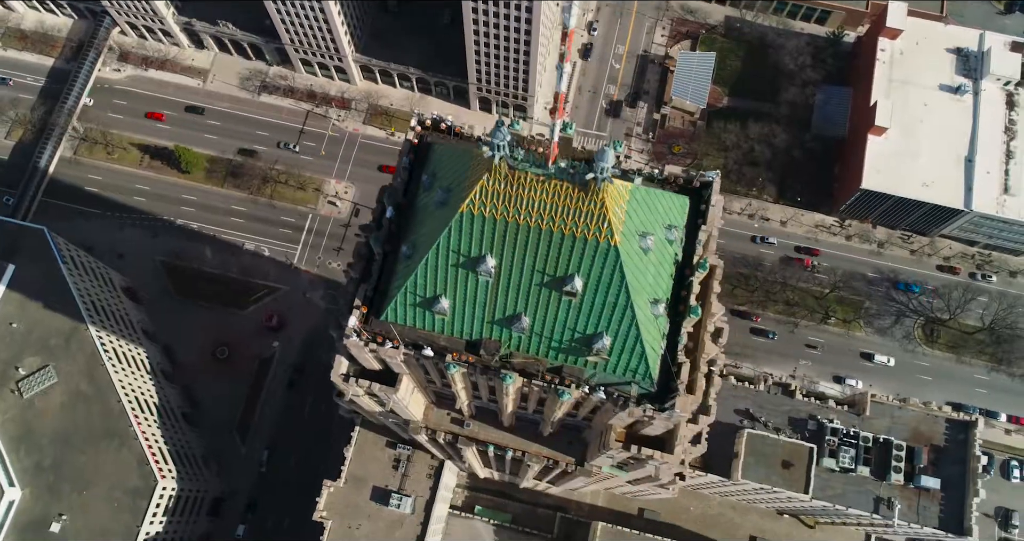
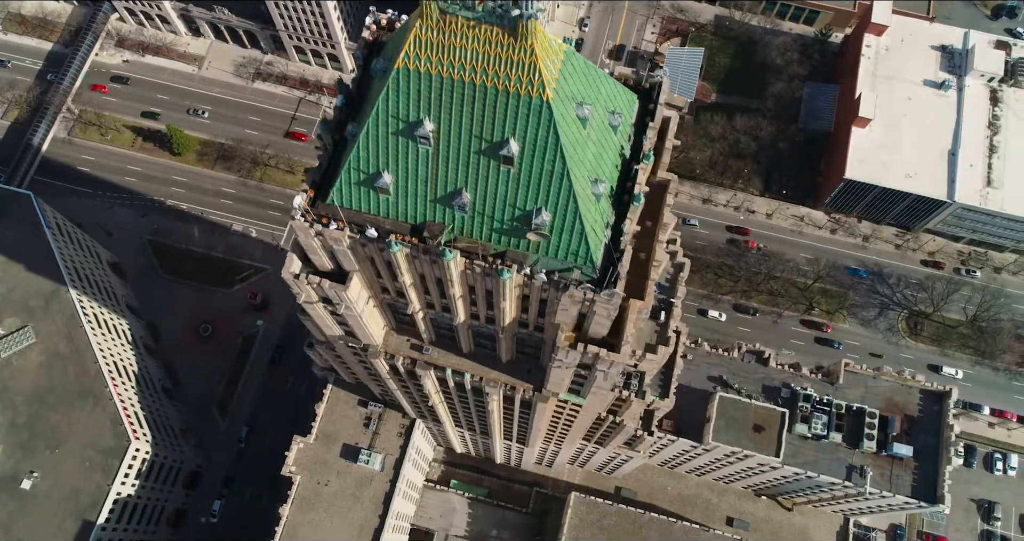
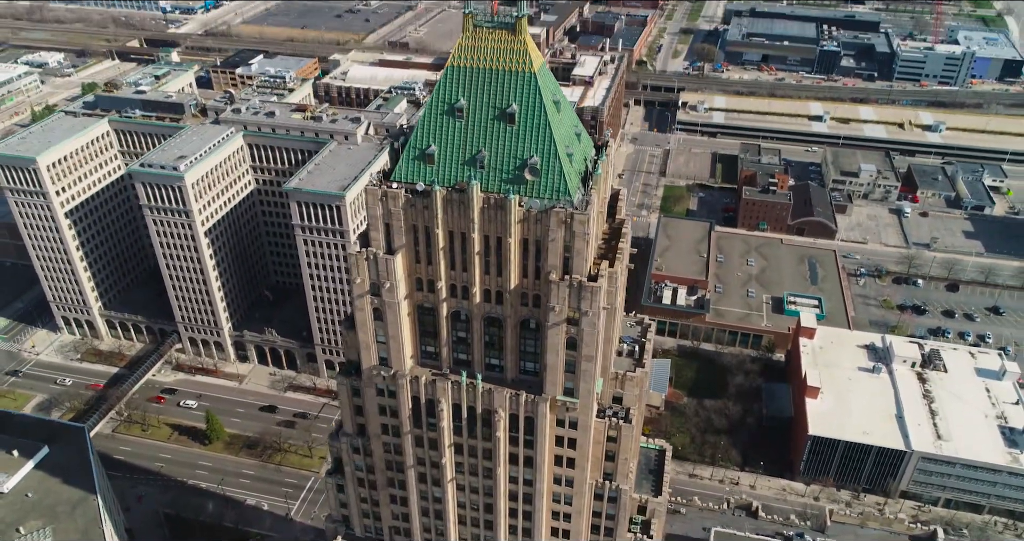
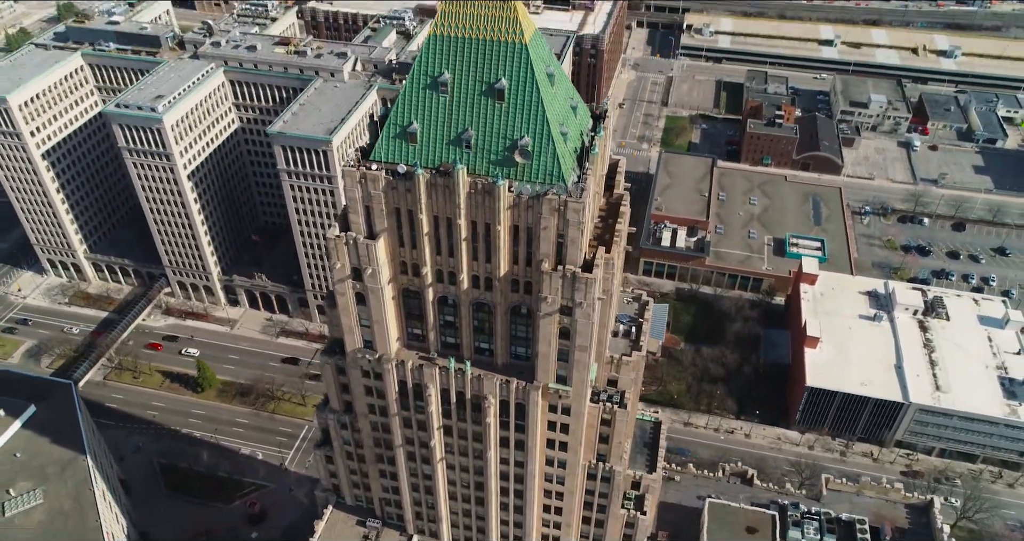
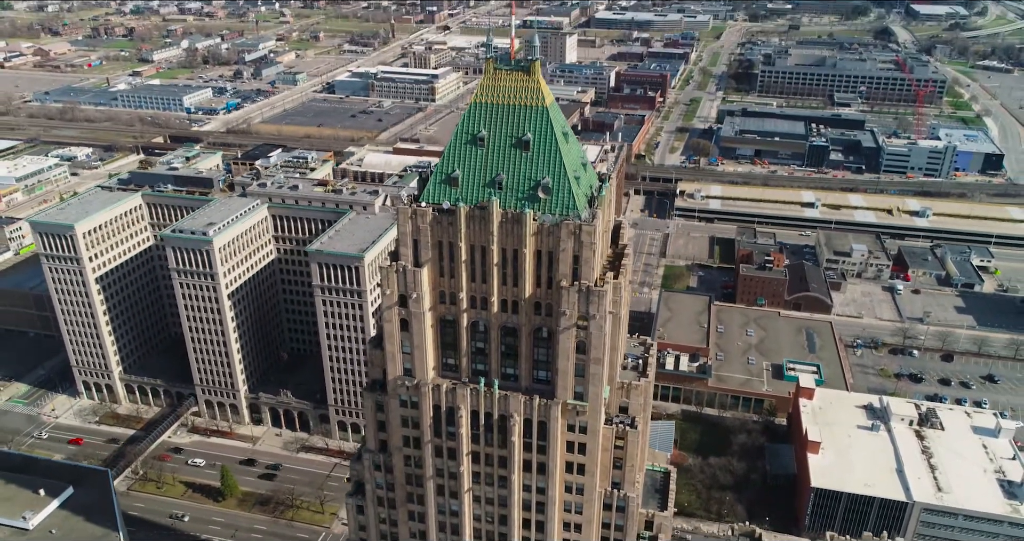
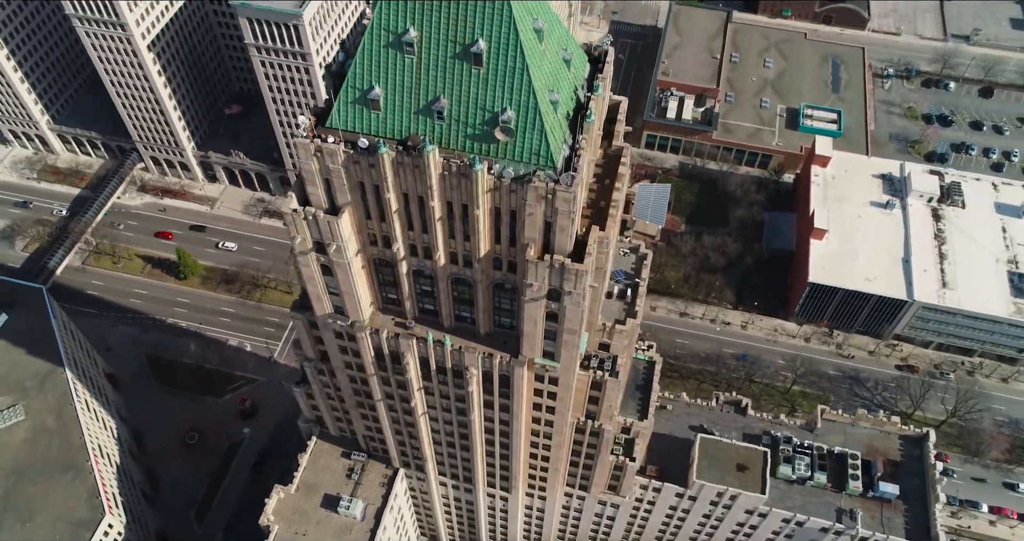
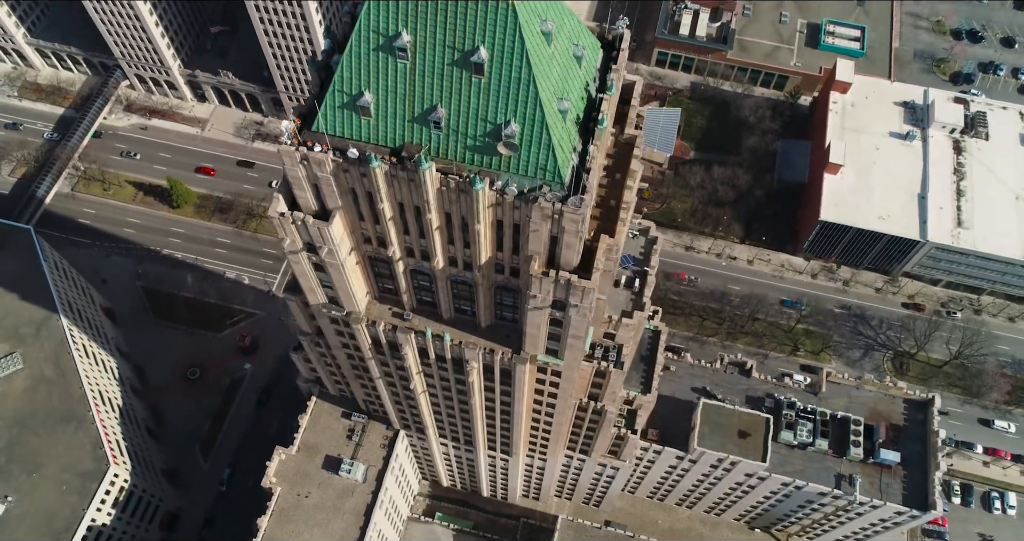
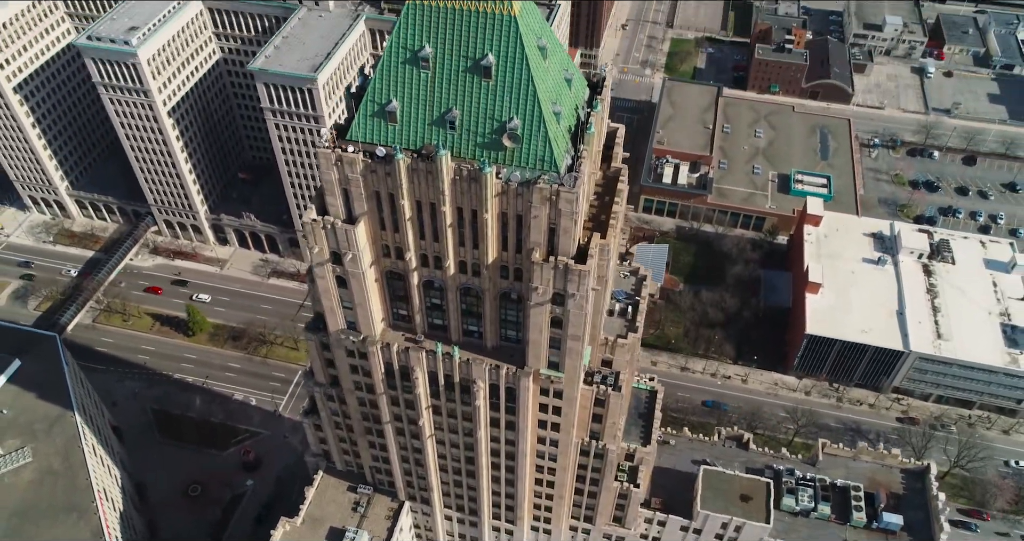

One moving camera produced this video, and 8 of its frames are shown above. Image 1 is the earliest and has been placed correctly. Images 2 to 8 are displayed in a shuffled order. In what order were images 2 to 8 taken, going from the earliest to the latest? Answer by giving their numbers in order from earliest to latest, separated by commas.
2, 7, 6, 8, 4, 3, 5
